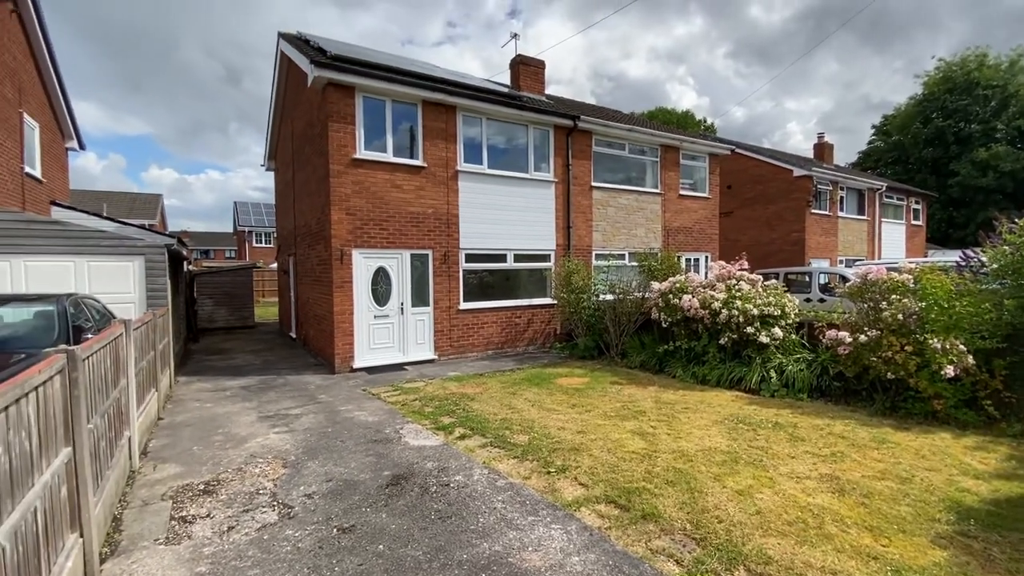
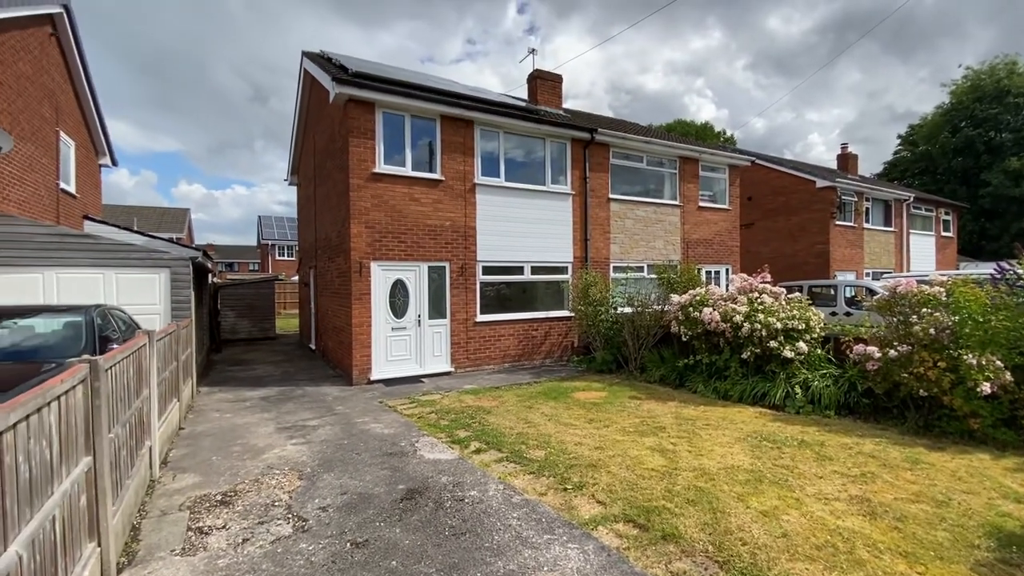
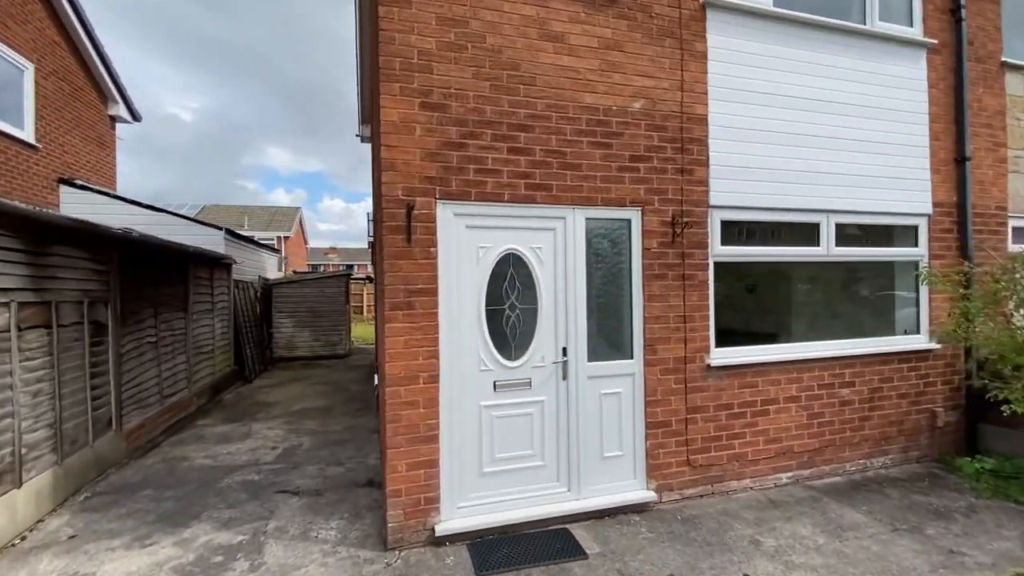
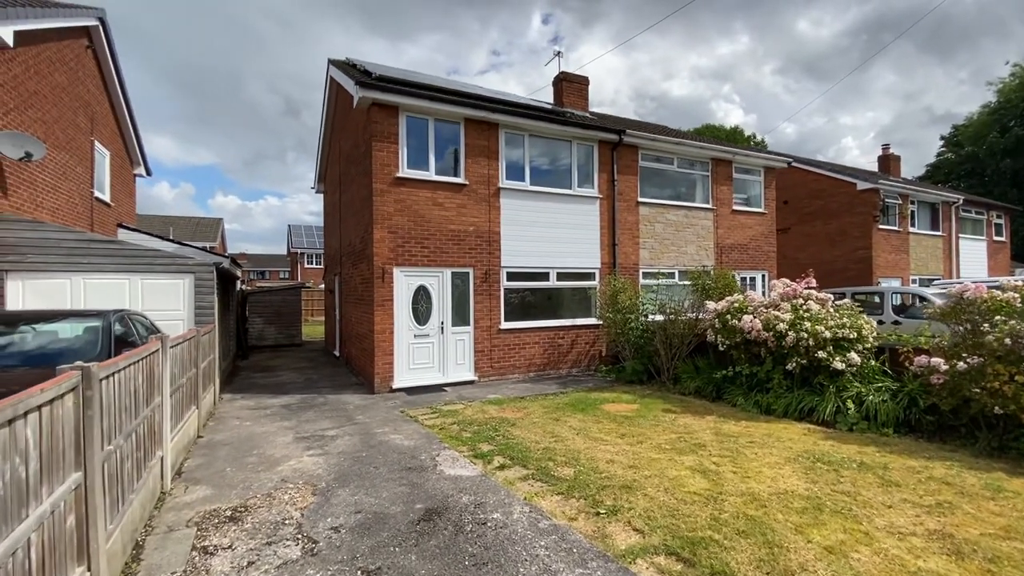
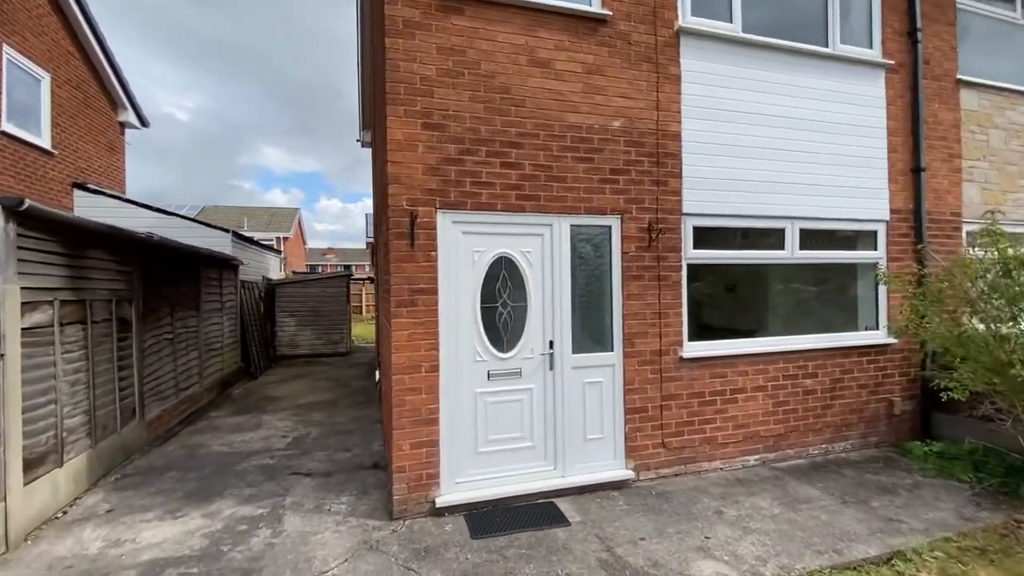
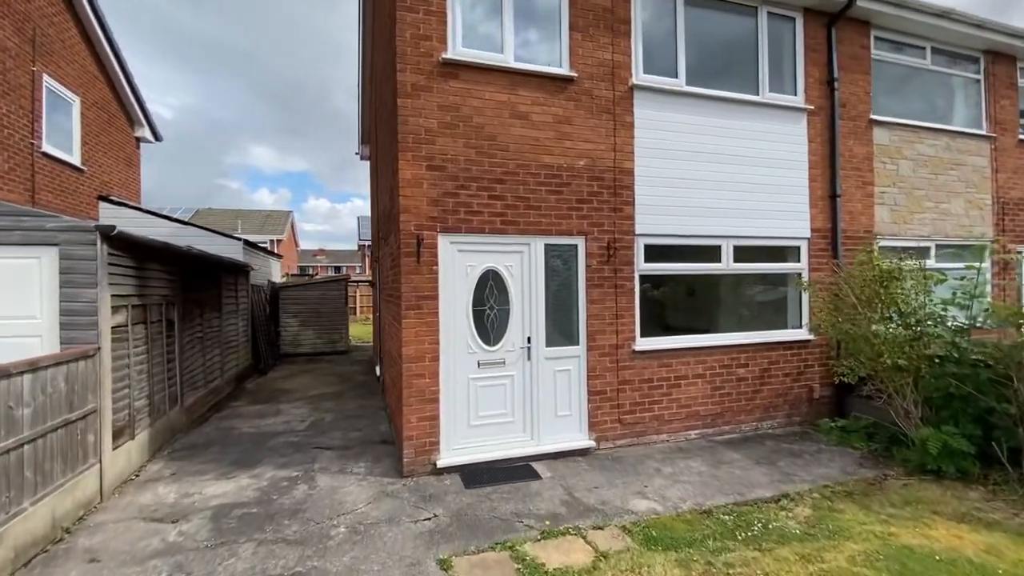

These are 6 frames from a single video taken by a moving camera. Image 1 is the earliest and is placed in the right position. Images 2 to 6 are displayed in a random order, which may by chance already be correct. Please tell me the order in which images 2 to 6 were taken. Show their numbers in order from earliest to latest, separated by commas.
2, 4, 6, 5, 3
